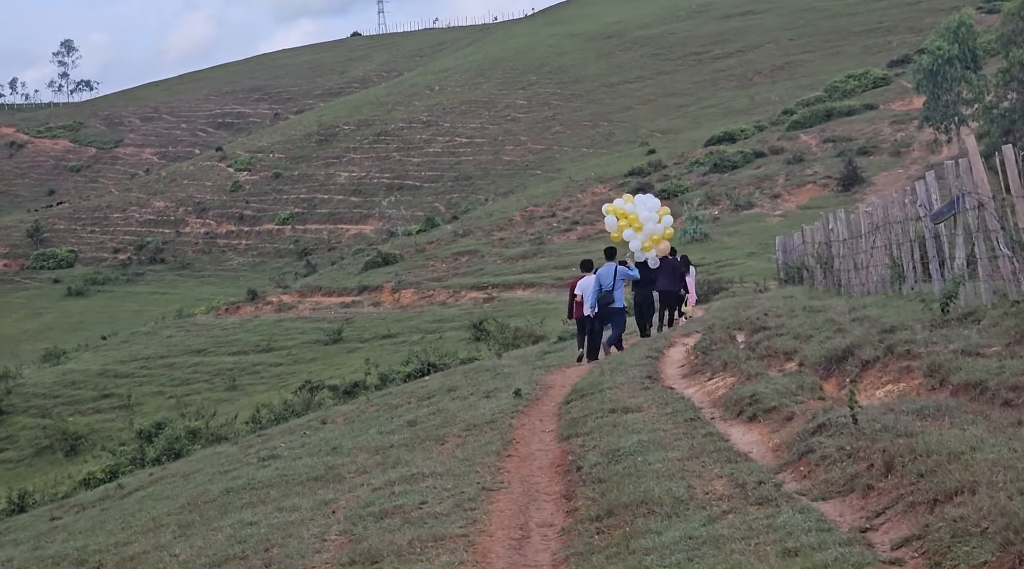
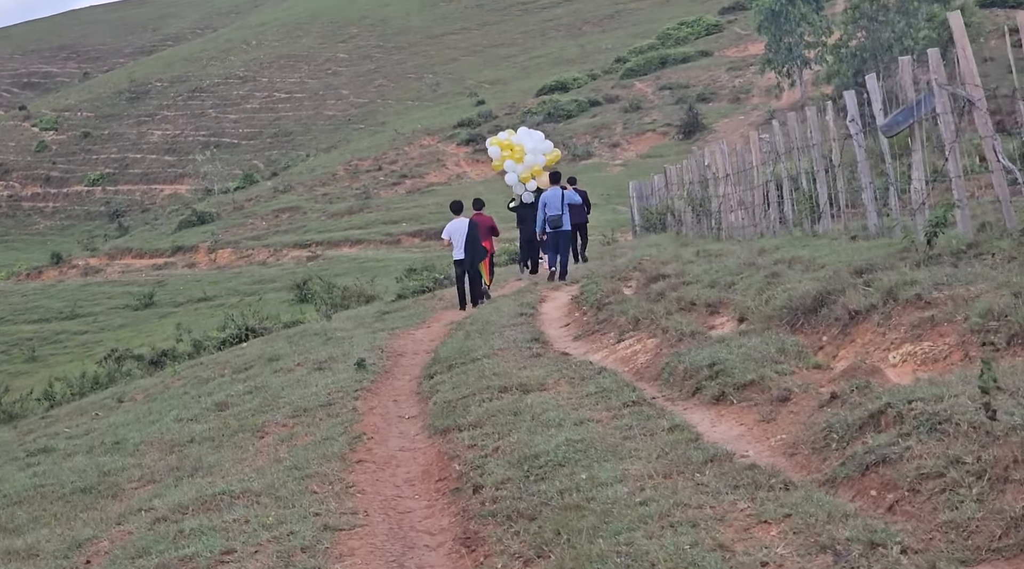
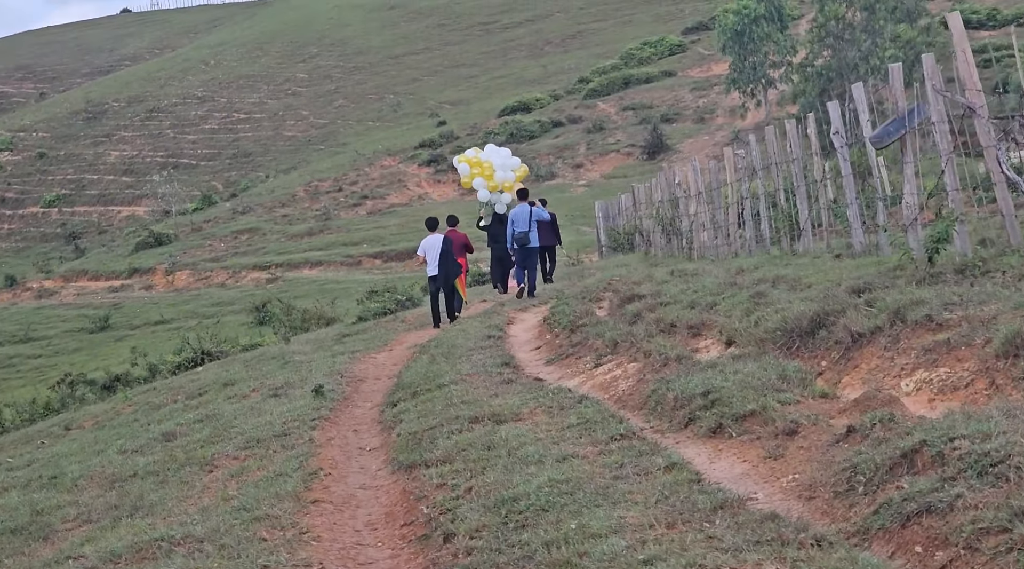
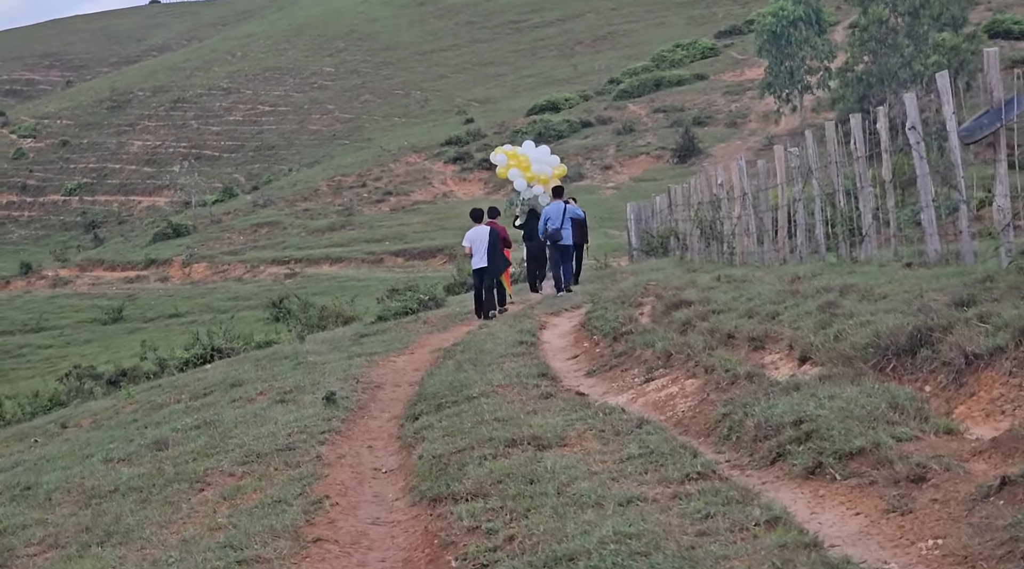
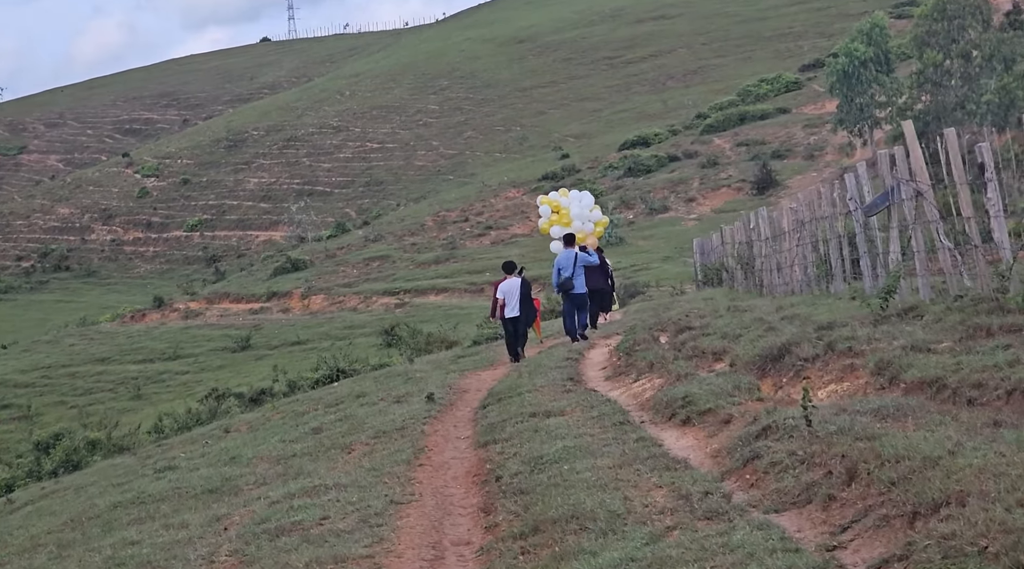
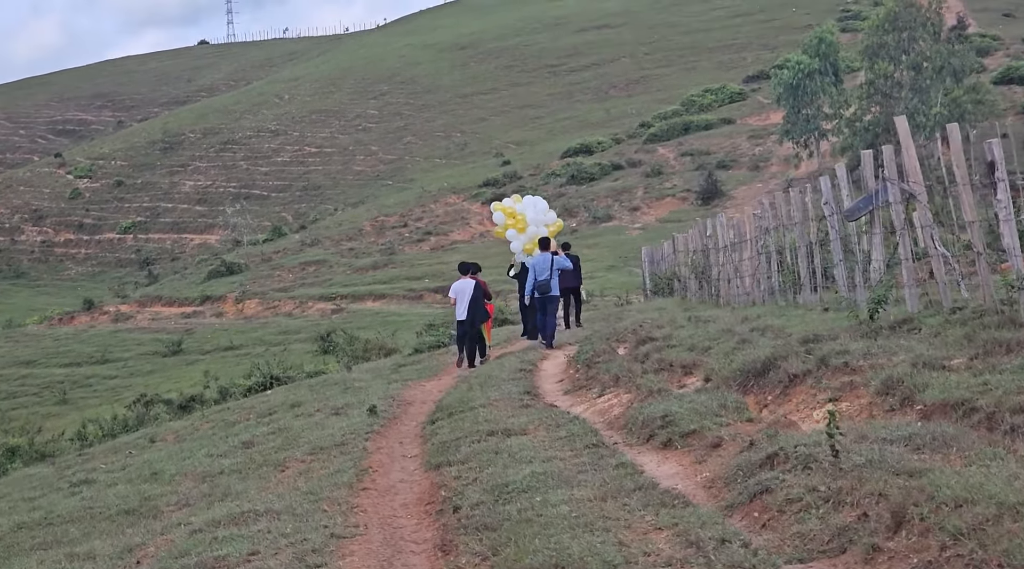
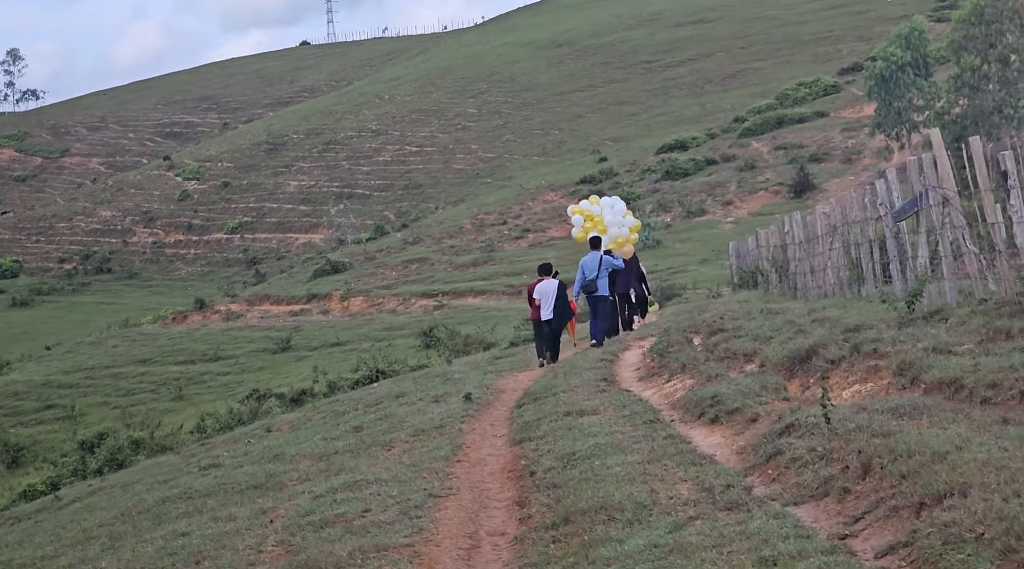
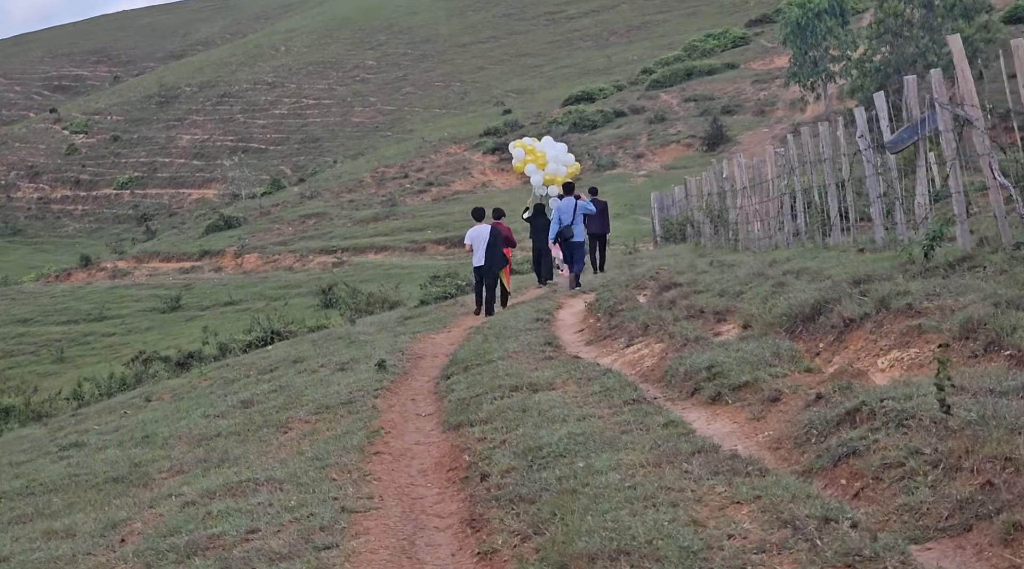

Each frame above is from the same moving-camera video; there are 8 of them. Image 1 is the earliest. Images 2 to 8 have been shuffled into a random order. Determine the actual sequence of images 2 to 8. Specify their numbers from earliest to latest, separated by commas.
7, 5, 6, 8, 2, 3, 4
